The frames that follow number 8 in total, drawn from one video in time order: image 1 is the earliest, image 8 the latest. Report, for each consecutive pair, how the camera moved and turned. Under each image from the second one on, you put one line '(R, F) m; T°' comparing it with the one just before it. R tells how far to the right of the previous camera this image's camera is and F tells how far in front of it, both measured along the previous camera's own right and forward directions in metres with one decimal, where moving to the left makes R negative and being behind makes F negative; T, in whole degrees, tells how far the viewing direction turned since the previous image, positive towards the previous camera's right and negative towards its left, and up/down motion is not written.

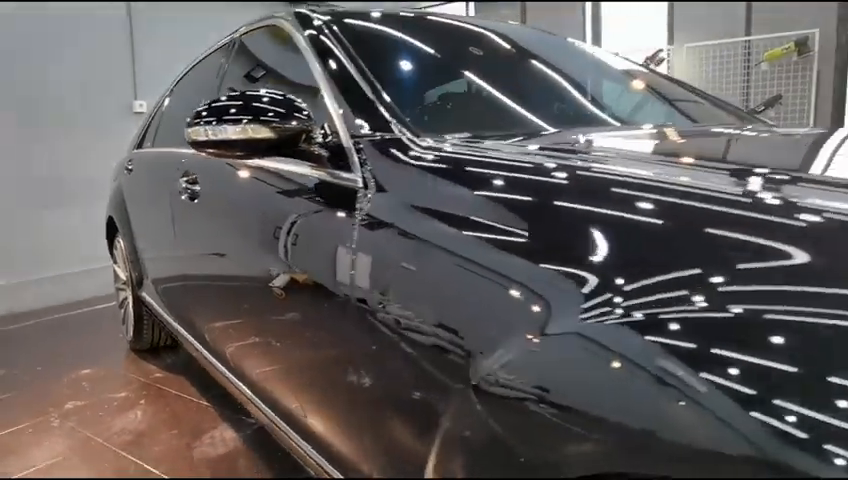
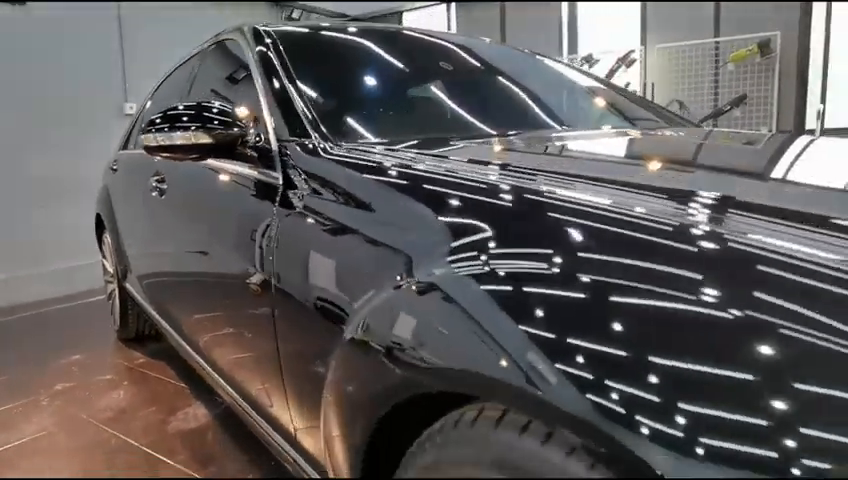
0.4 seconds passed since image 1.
(+0.2, -0.2) m; 0°
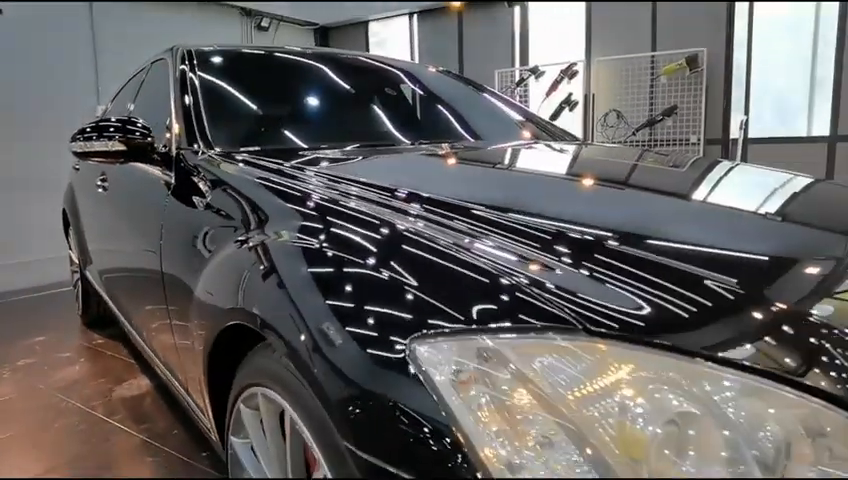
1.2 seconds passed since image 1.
(+0.3, -0.3) m; +1°
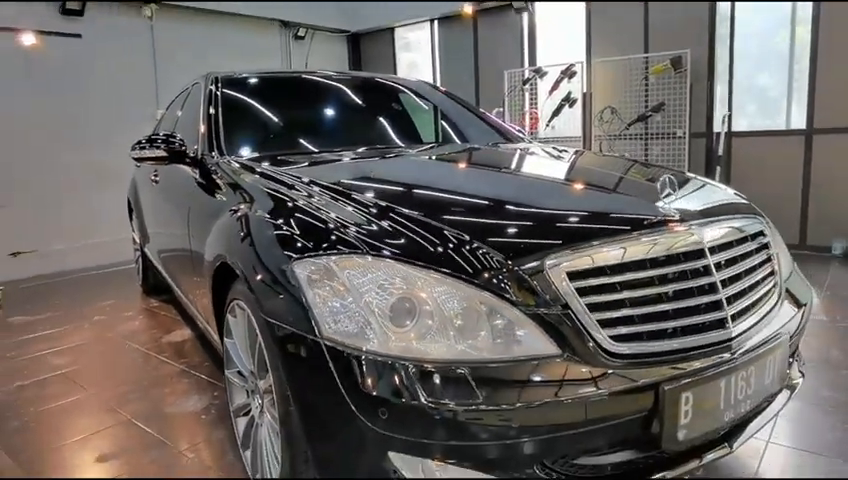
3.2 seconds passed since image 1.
(+0.4, -0.5) m; -5°
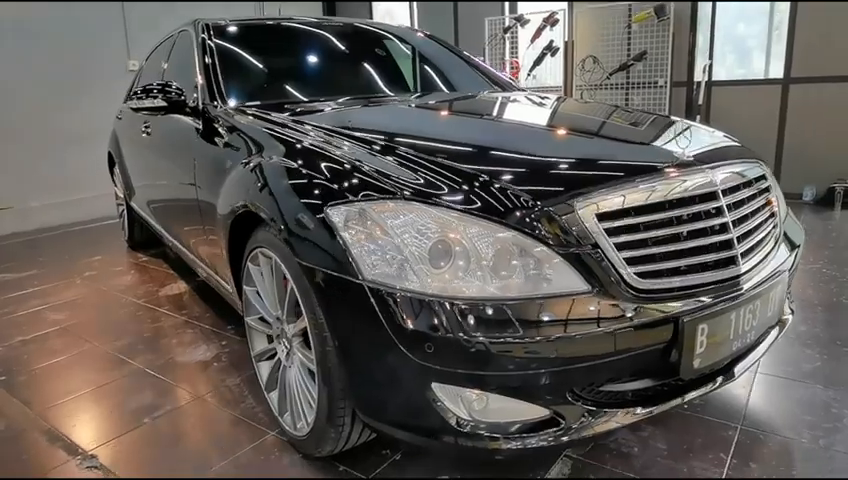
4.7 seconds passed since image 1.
(-0.1, 0.0) m; +3°
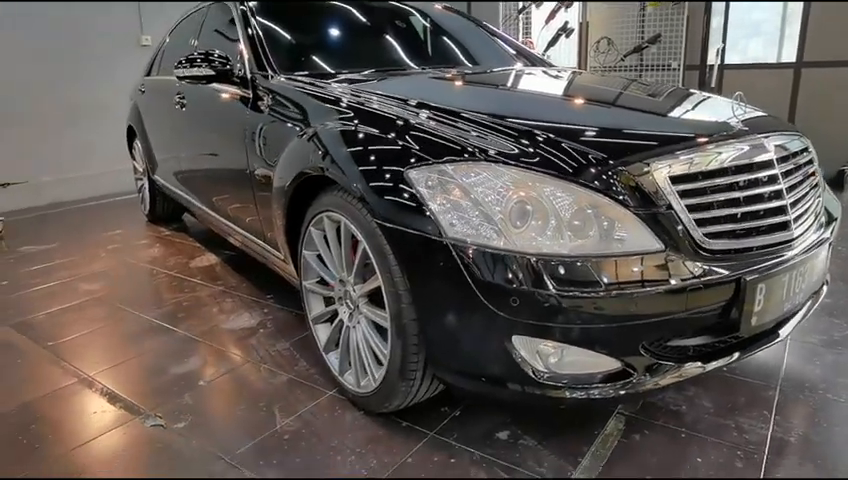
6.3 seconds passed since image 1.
(-0.2, 0.0) m; +1°
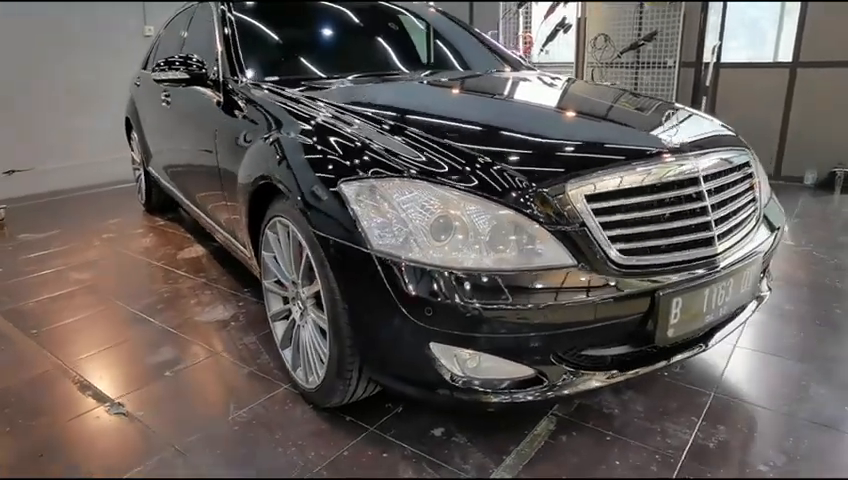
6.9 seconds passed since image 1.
(+0.2, -0.1) m; -2°
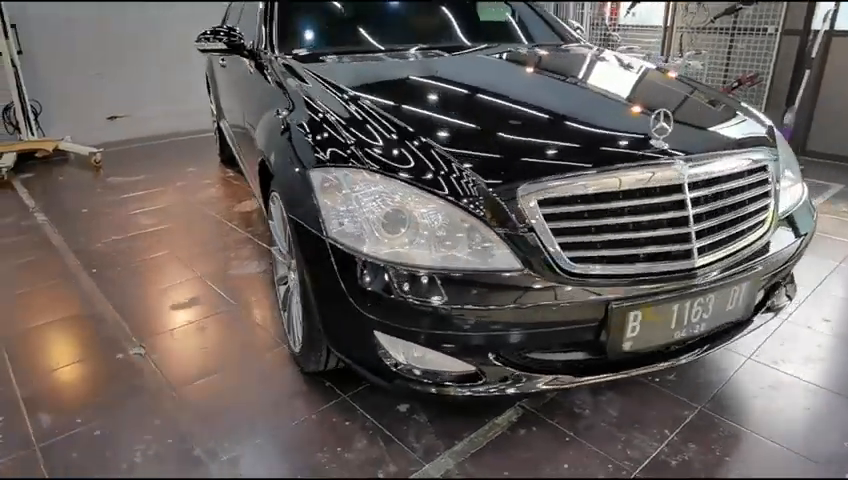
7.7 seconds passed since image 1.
(+0.3, 0.0) m; -10°
